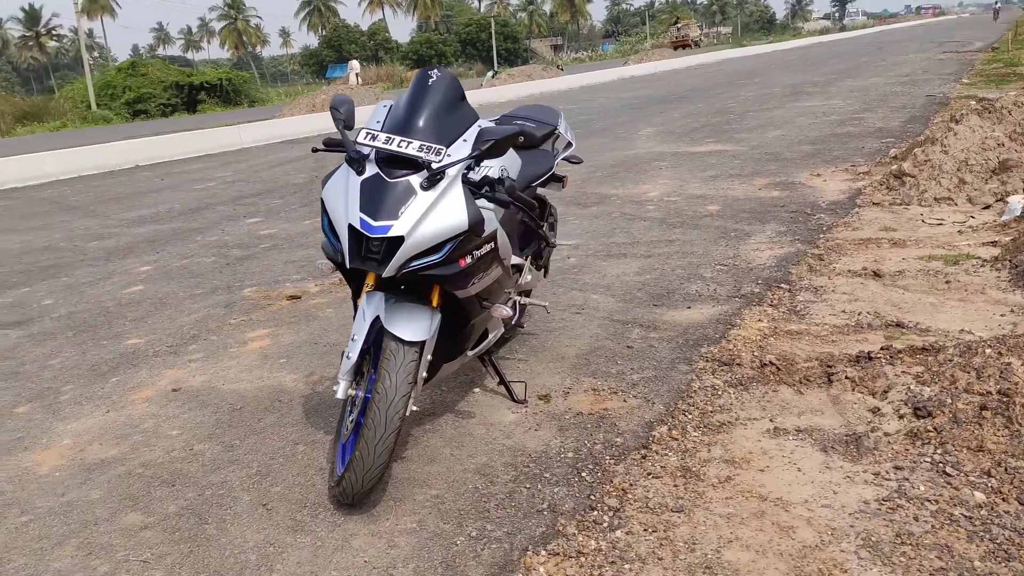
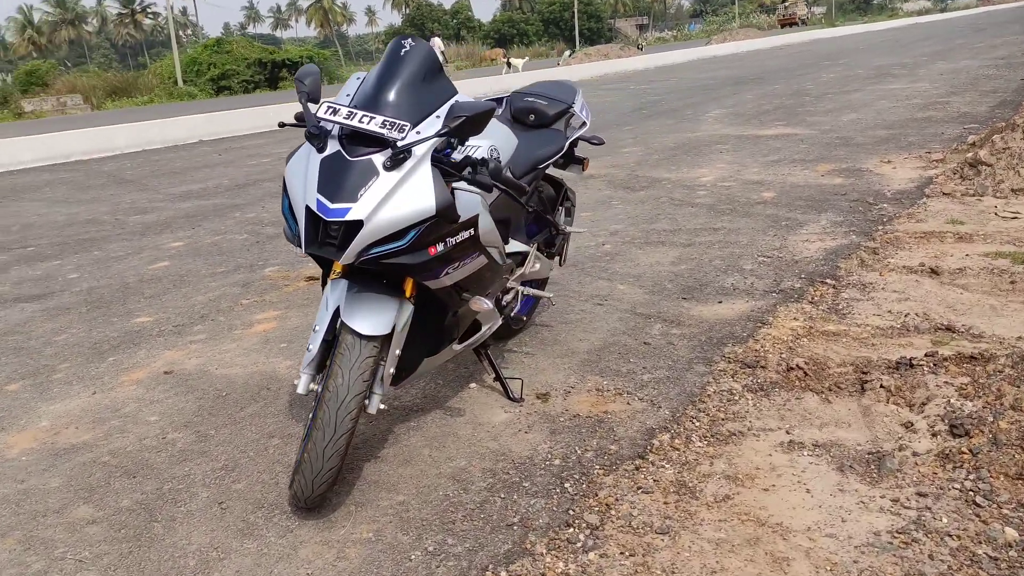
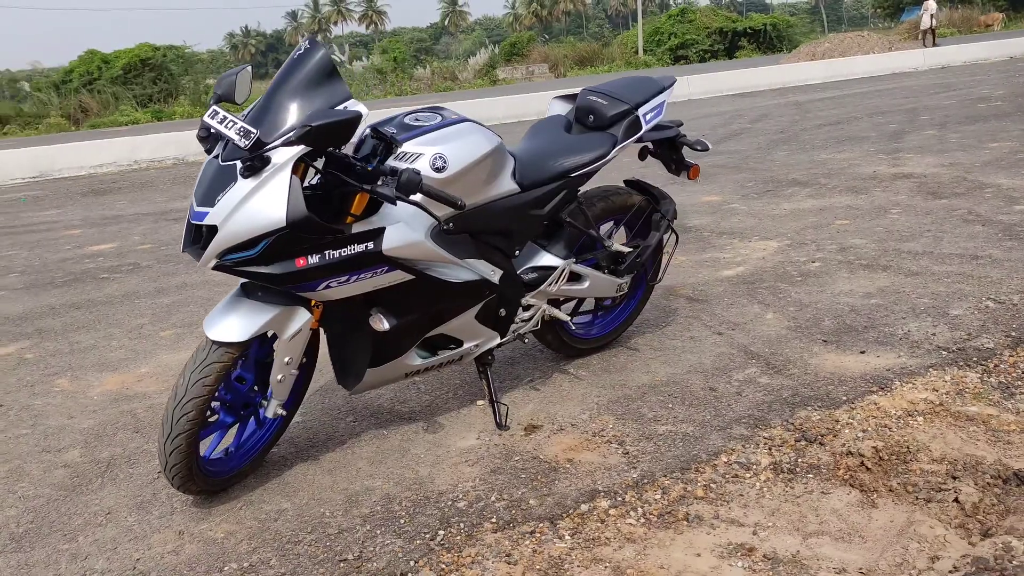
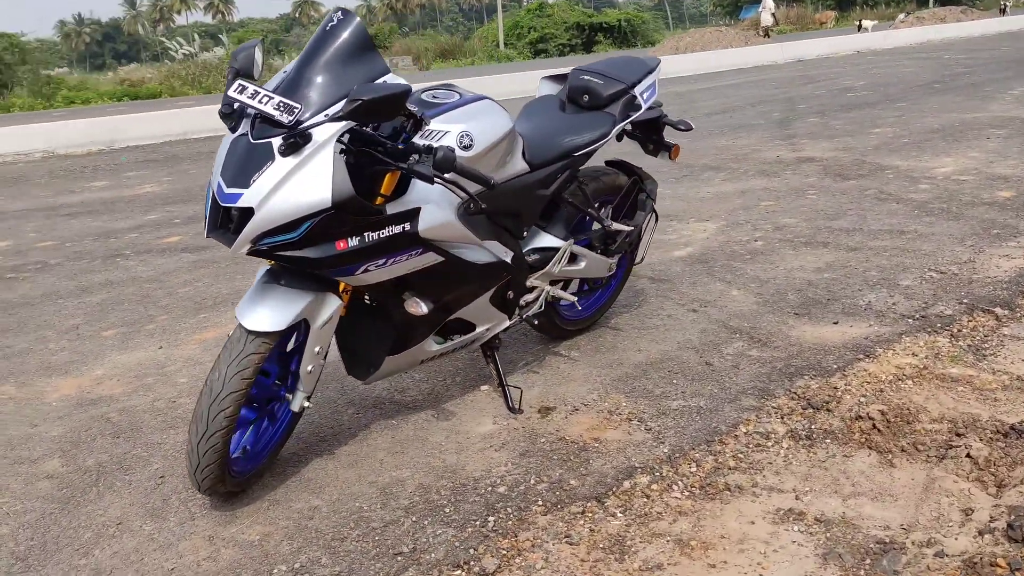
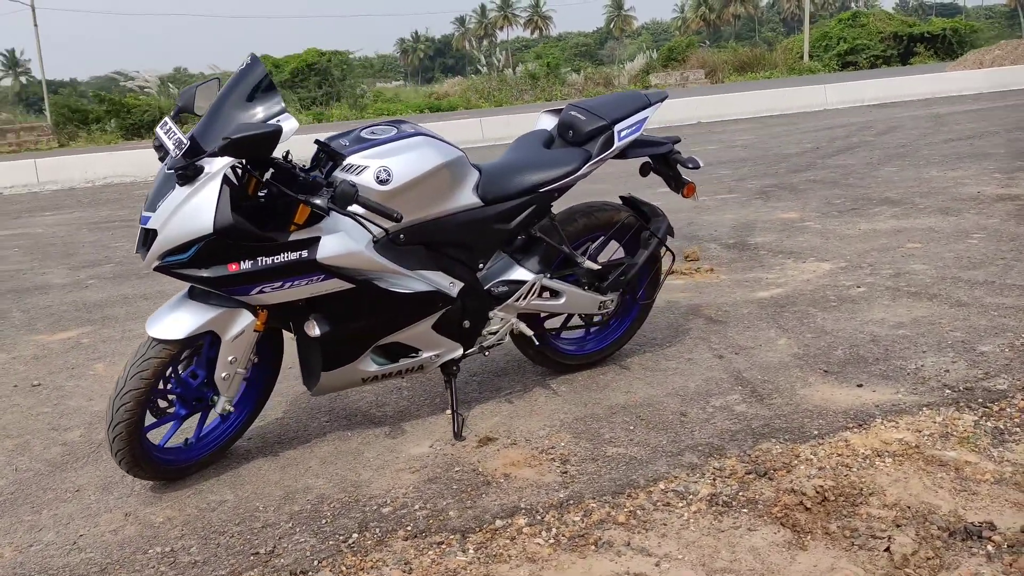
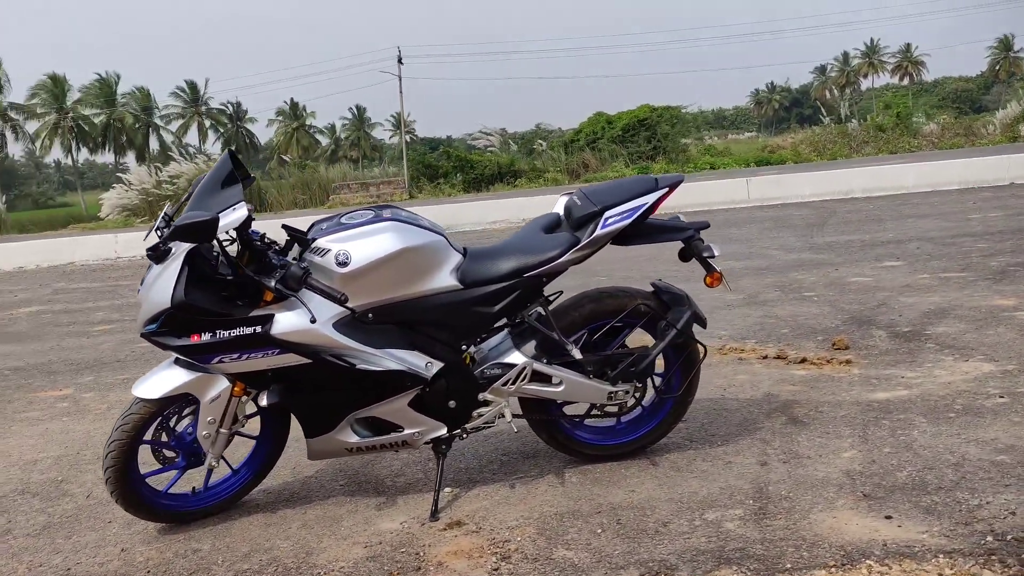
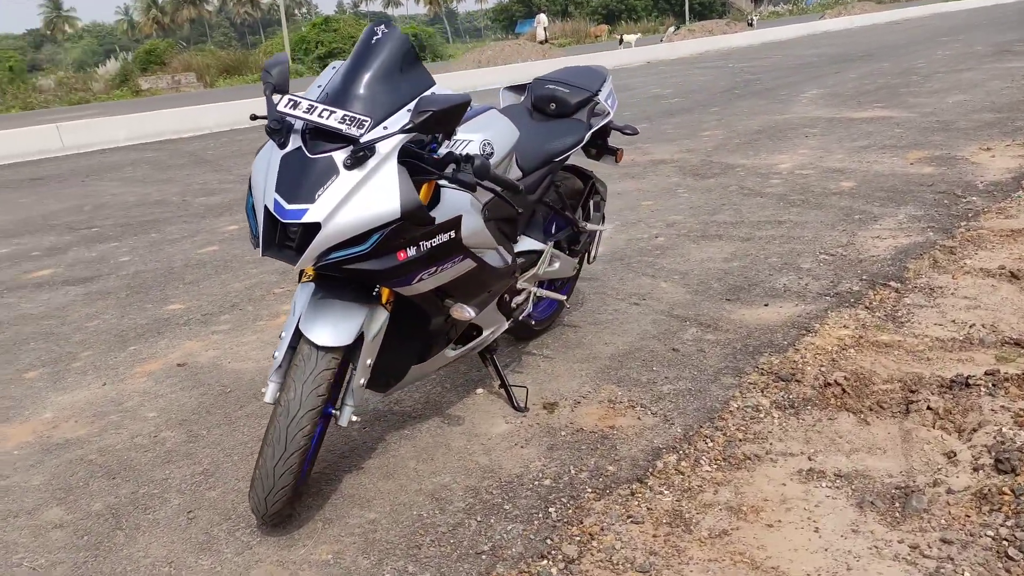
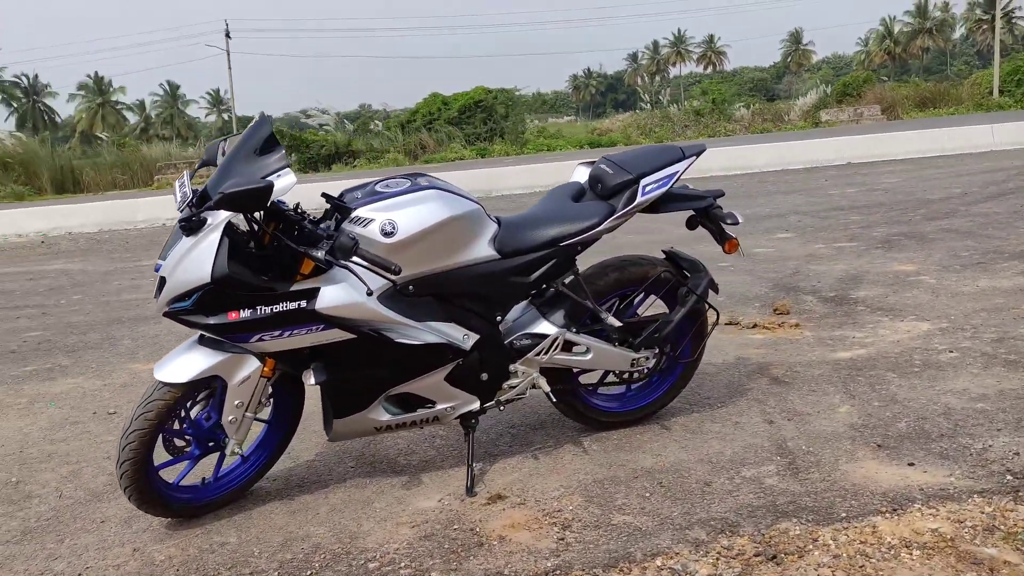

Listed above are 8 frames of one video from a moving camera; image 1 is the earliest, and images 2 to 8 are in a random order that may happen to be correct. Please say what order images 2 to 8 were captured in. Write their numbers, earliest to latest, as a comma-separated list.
2, 7, 4, 3, 5, 8, 6
